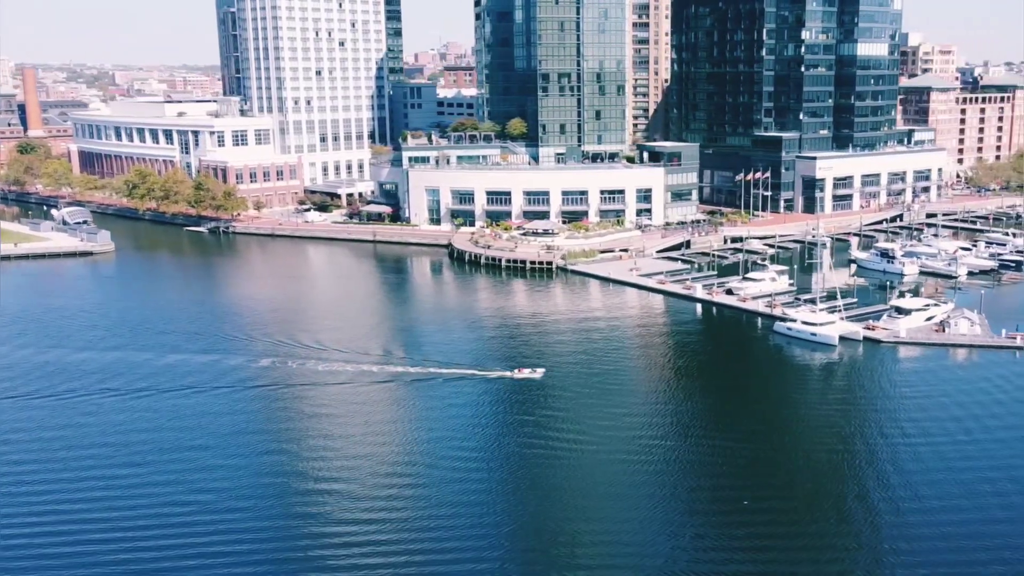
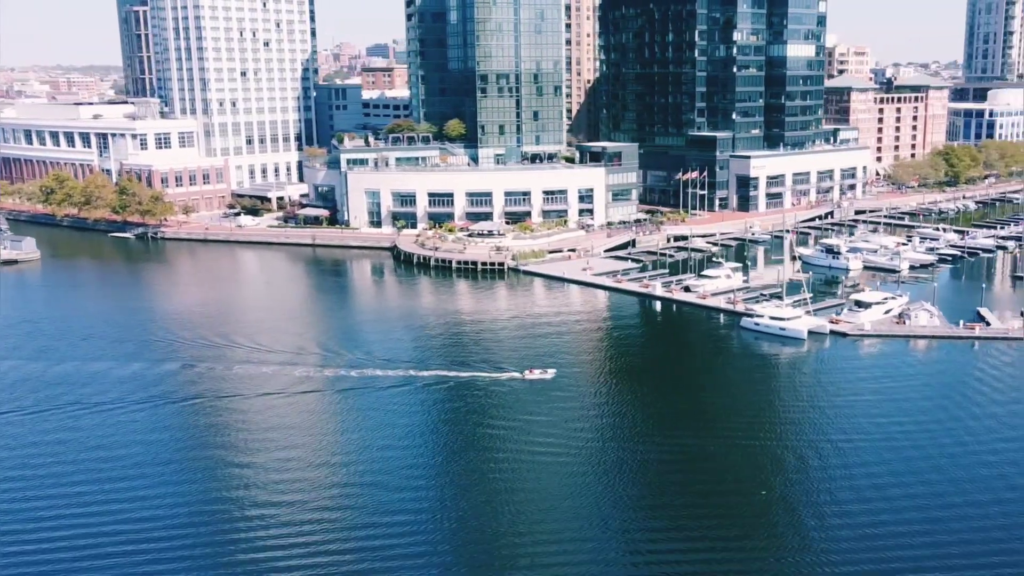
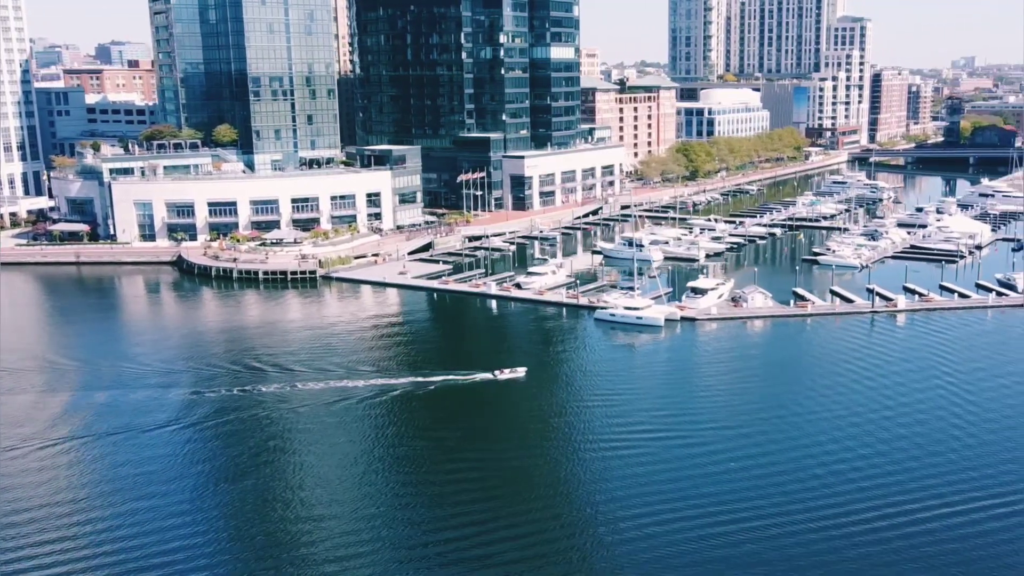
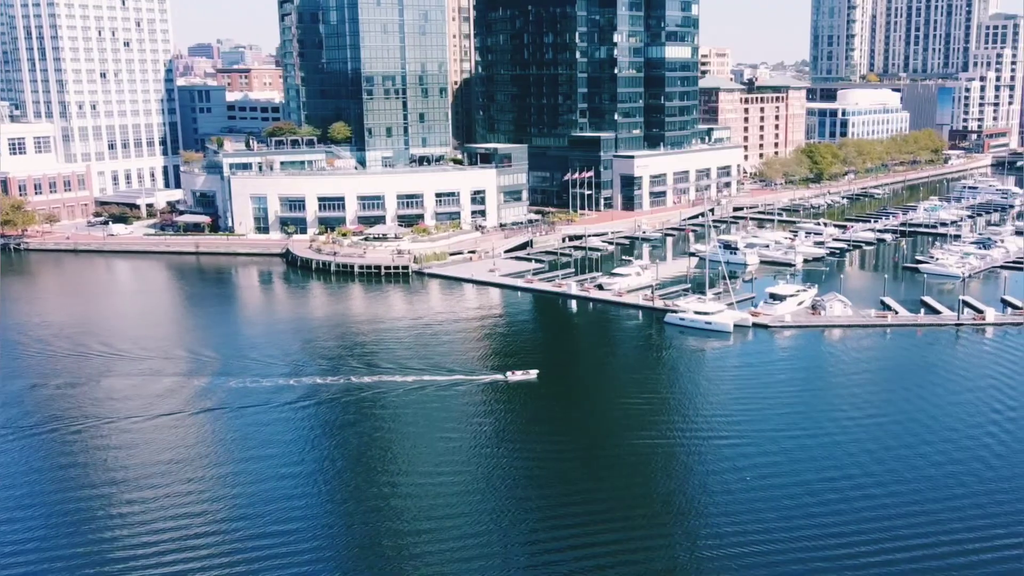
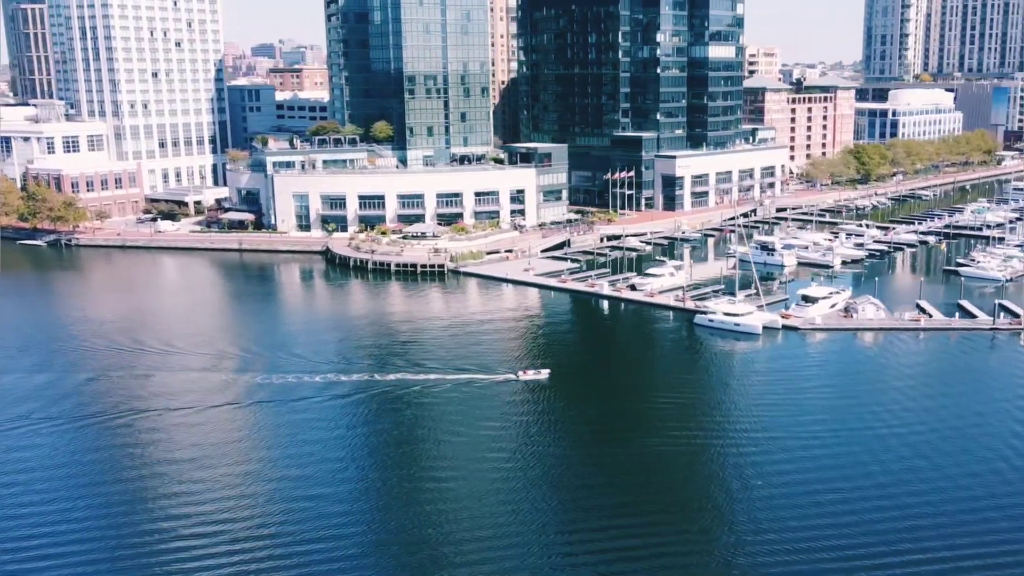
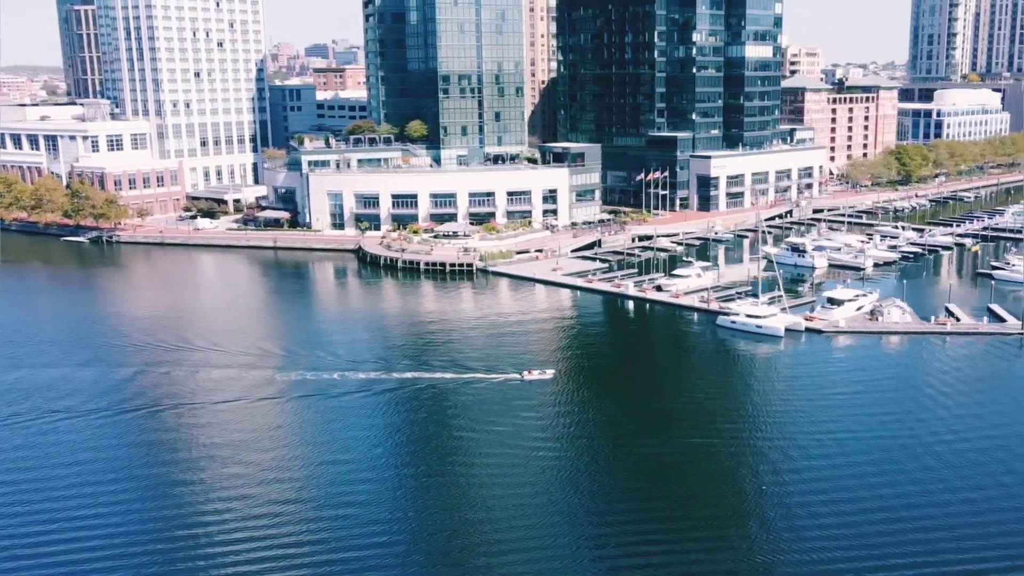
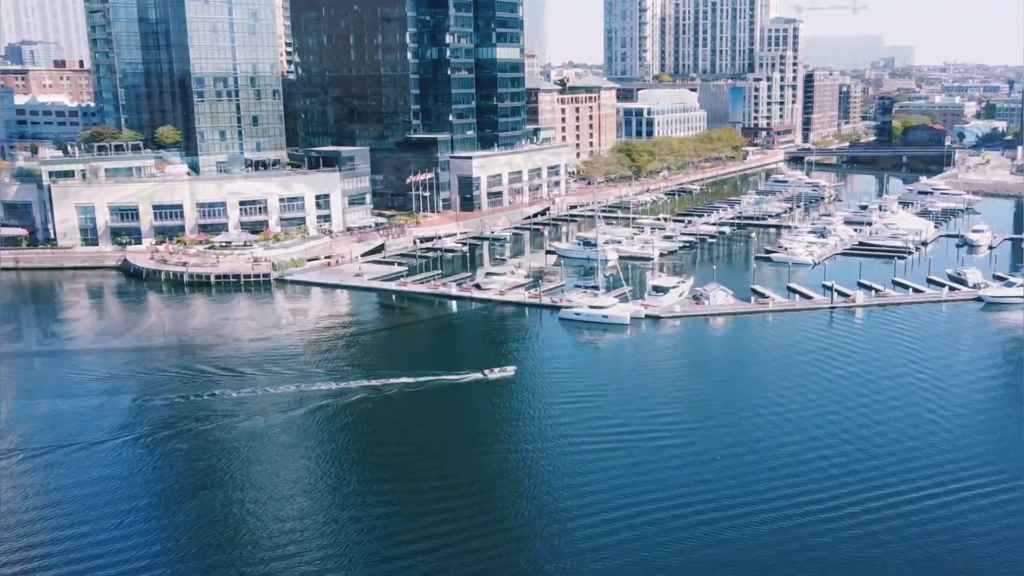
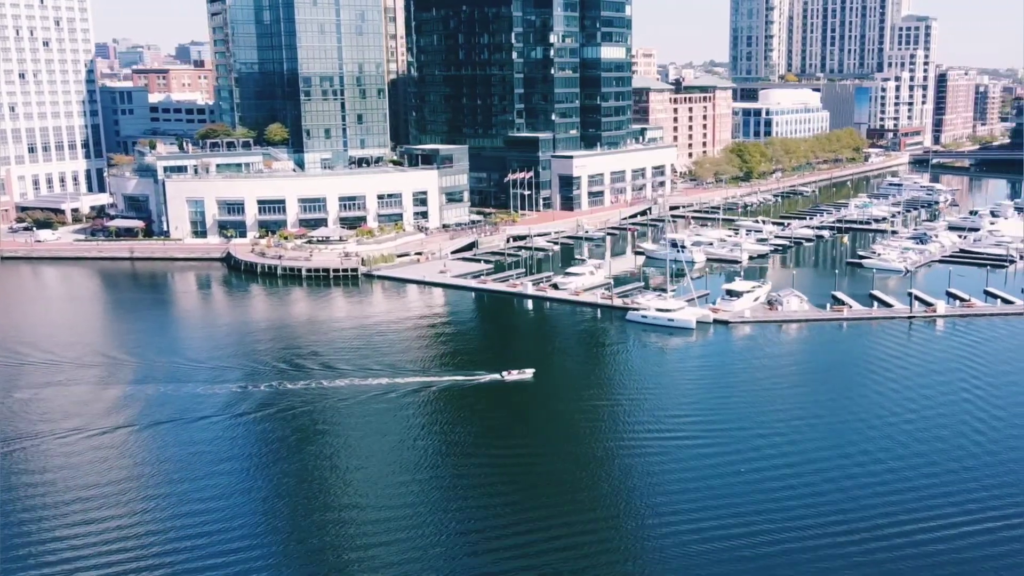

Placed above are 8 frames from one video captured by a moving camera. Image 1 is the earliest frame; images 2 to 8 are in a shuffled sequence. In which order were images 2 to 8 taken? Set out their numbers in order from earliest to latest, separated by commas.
2, 6, 5, 4, 8, 3, 7
